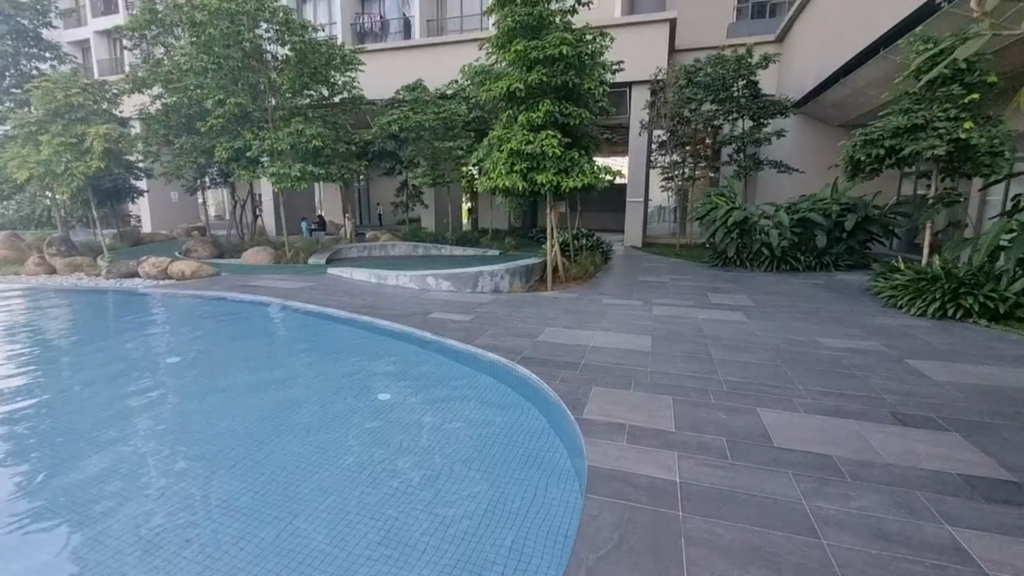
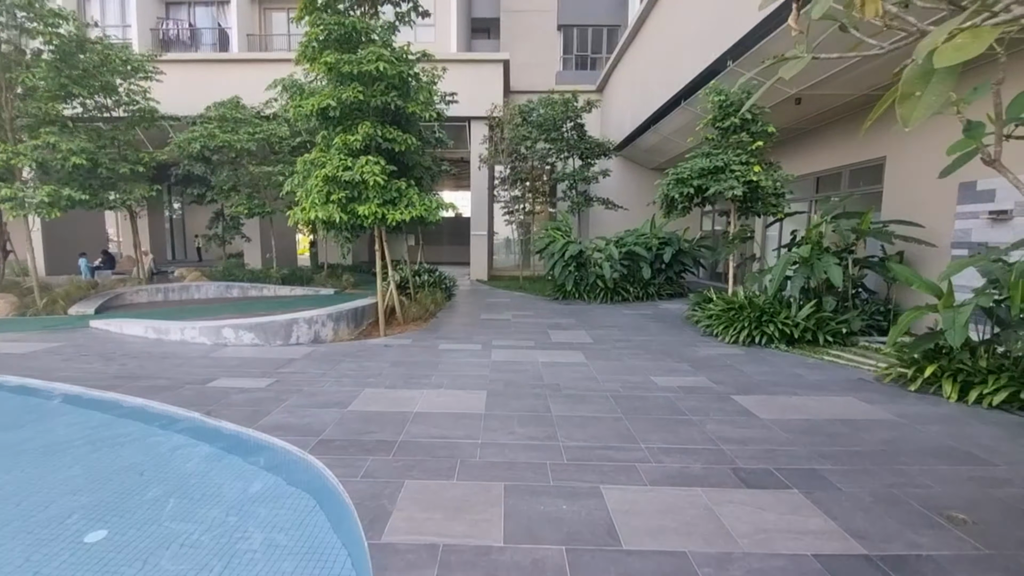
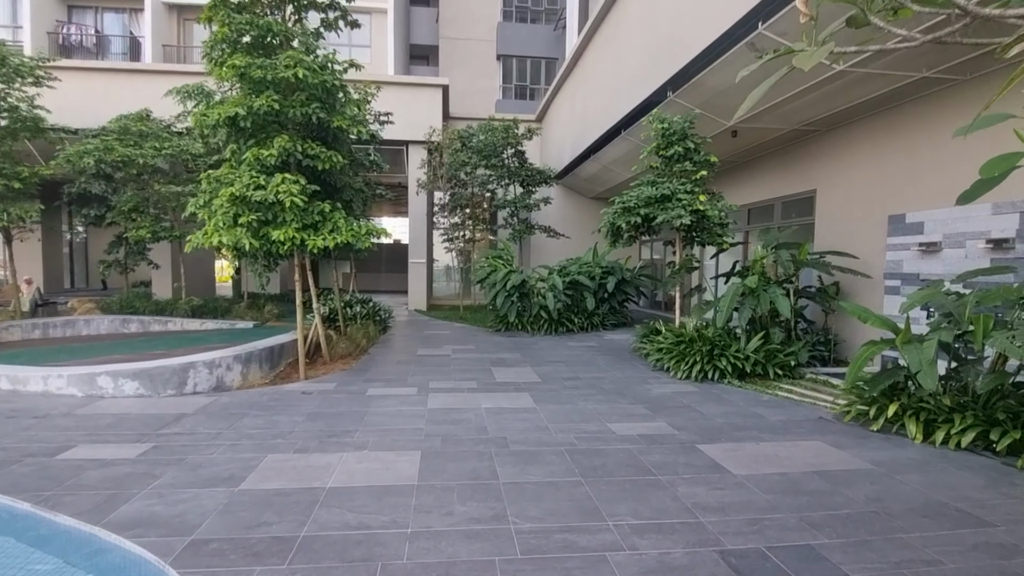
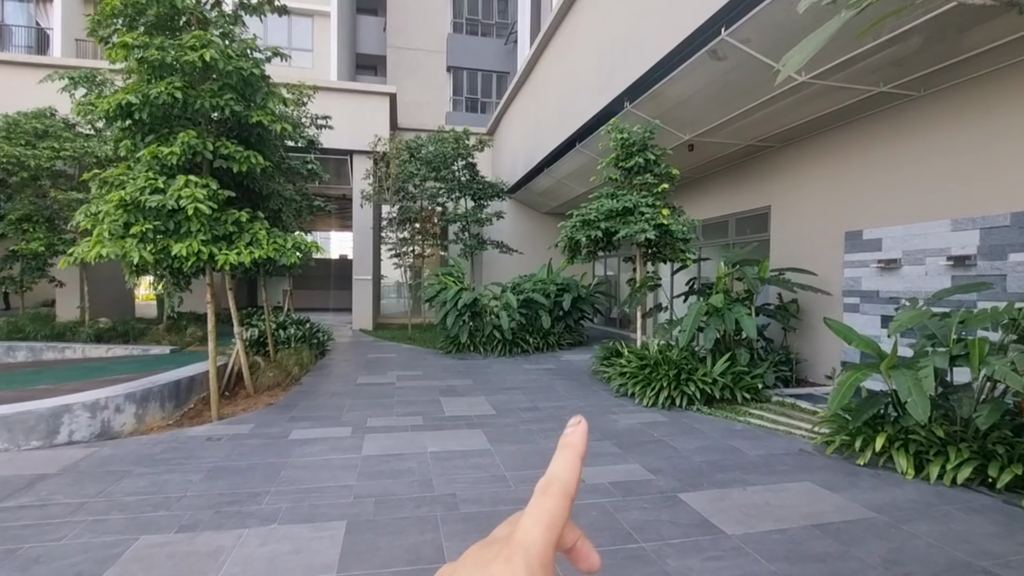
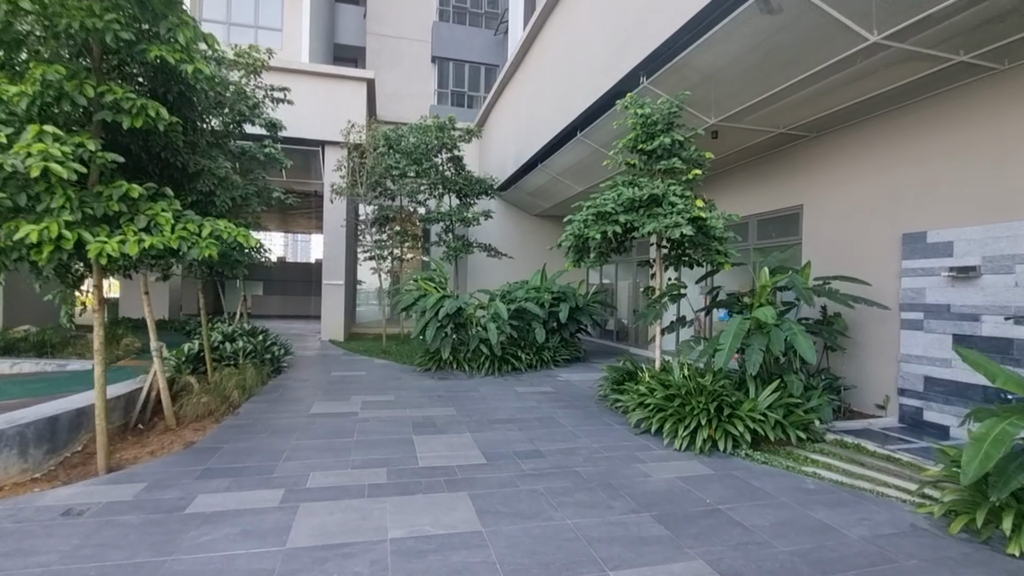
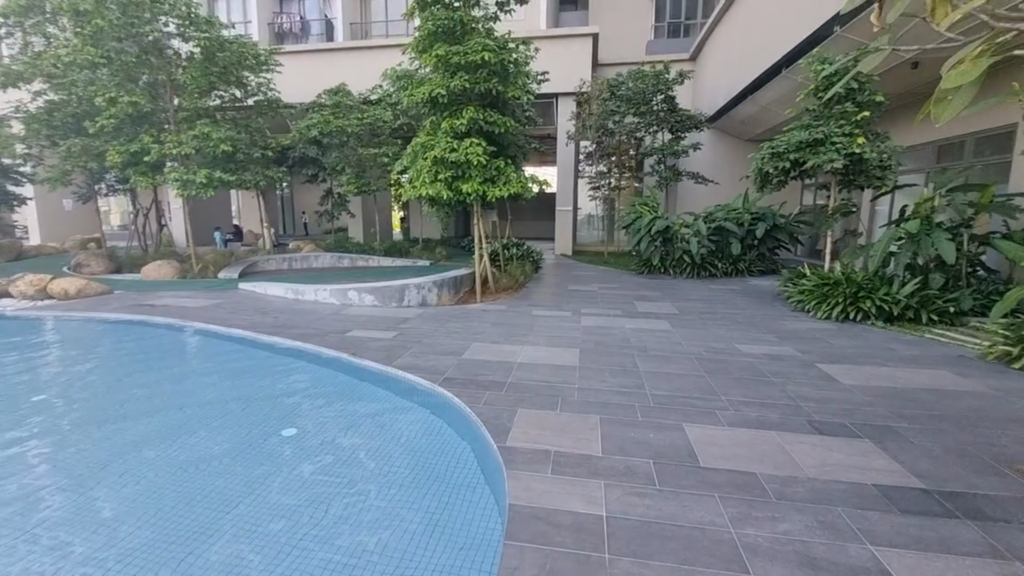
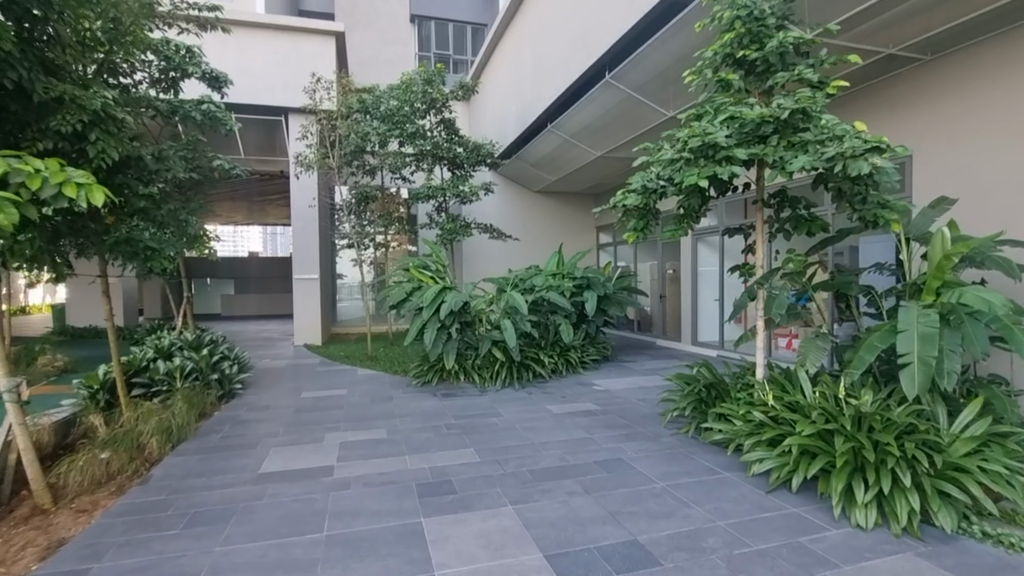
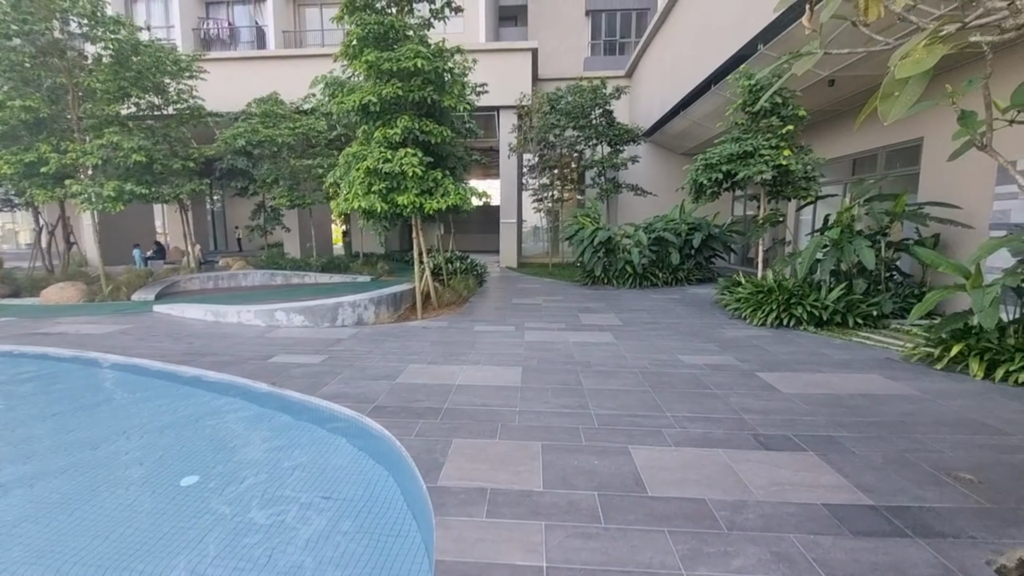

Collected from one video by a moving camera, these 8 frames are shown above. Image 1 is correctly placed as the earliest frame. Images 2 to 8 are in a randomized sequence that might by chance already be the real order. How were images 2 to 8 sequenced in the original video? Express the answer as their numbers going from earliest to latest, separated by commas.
6, 8, 2, 3, 4, 5, 7
